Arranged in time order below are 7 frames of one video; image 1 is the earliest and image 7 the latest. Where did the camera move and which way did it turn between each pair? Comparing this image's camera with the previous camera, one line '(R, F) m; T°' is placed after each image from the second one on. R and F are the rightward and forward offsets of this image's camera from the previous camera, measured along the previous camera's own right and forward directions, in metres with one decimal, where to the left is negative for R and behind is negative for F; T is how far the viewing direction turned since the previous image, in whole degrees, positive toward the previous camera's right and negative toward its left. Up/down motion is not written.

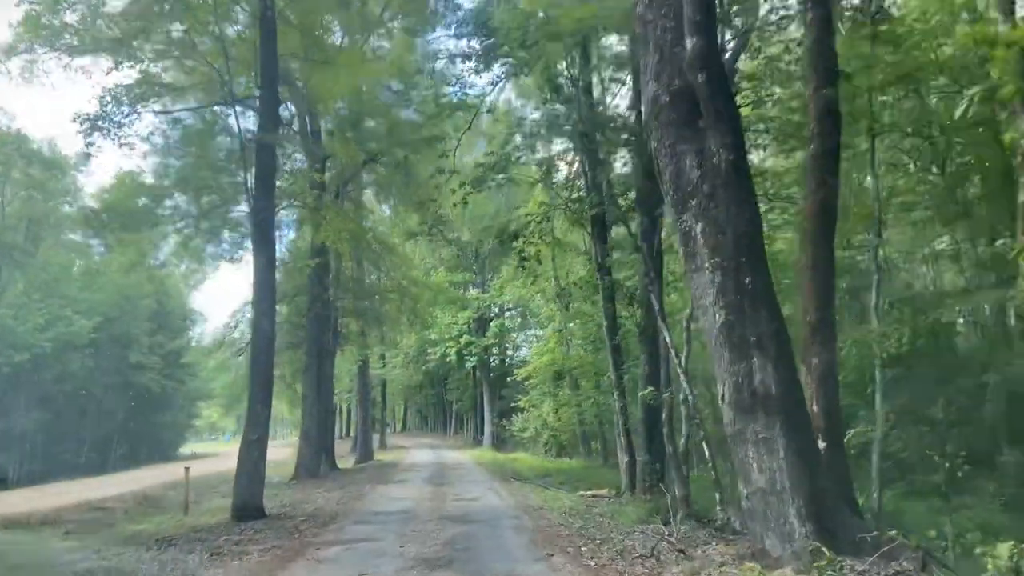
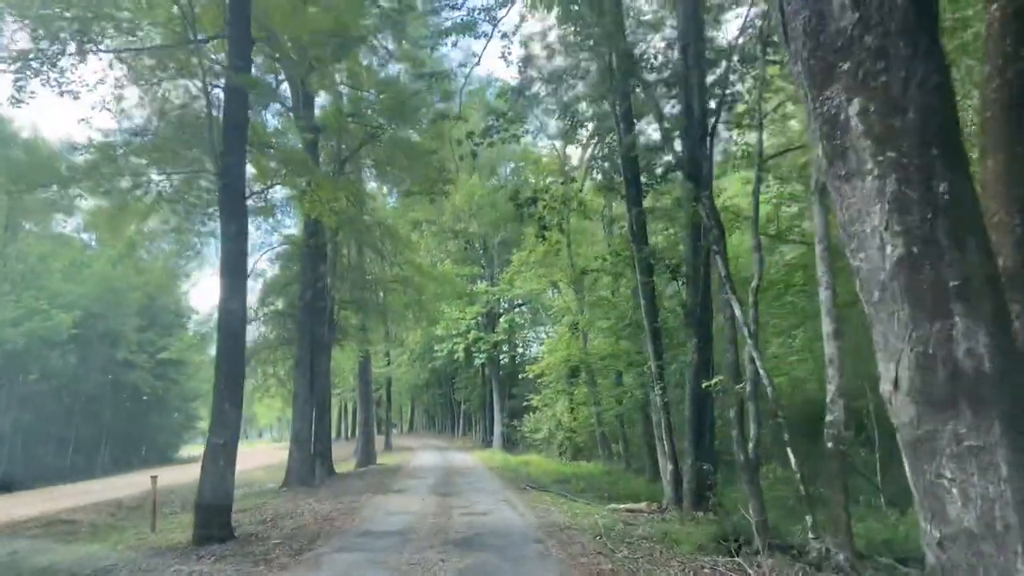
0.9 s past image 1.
(-0.2, +2.4) m; -1°
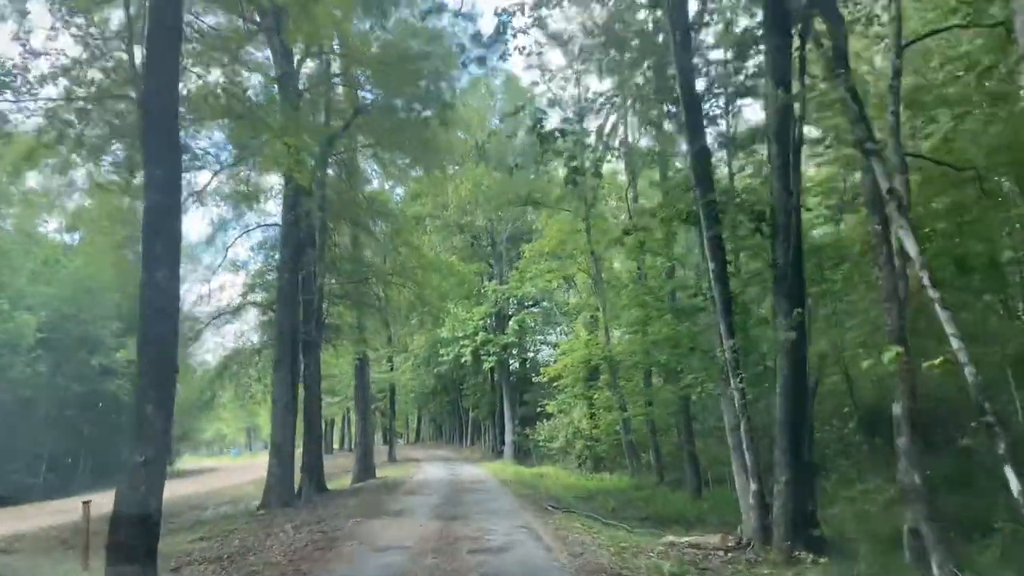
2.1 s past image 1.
(-0.2, +3.0) m; -1°
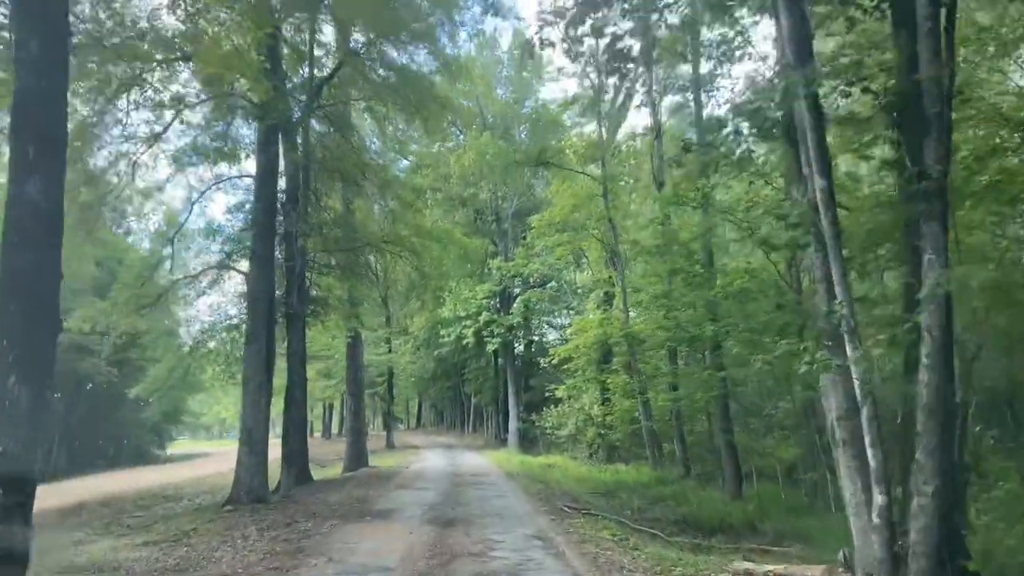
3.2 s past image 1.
(-0.2, +2.6) m; 0°
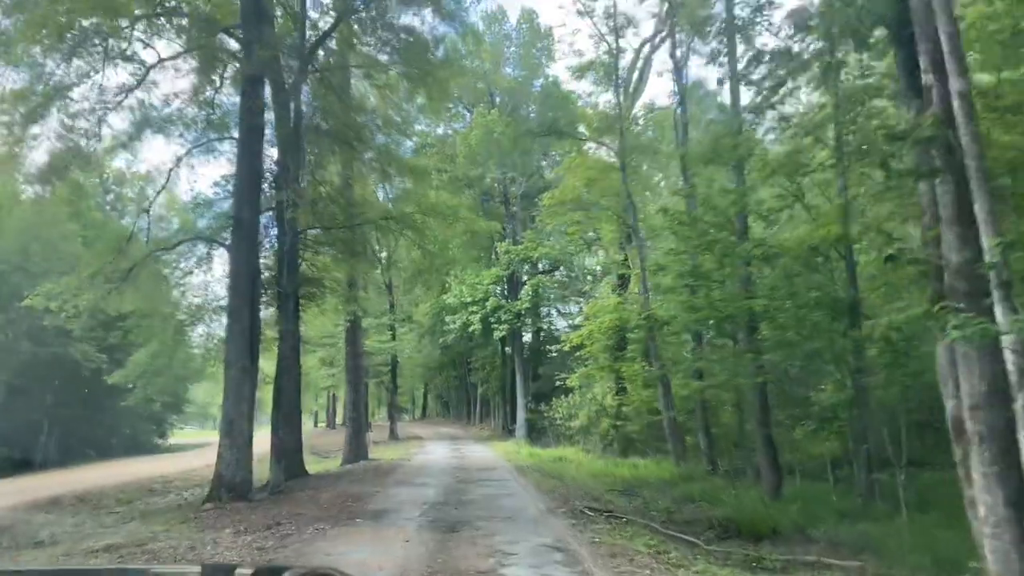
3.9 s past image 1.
(-0.1, +1.6) m; -1°
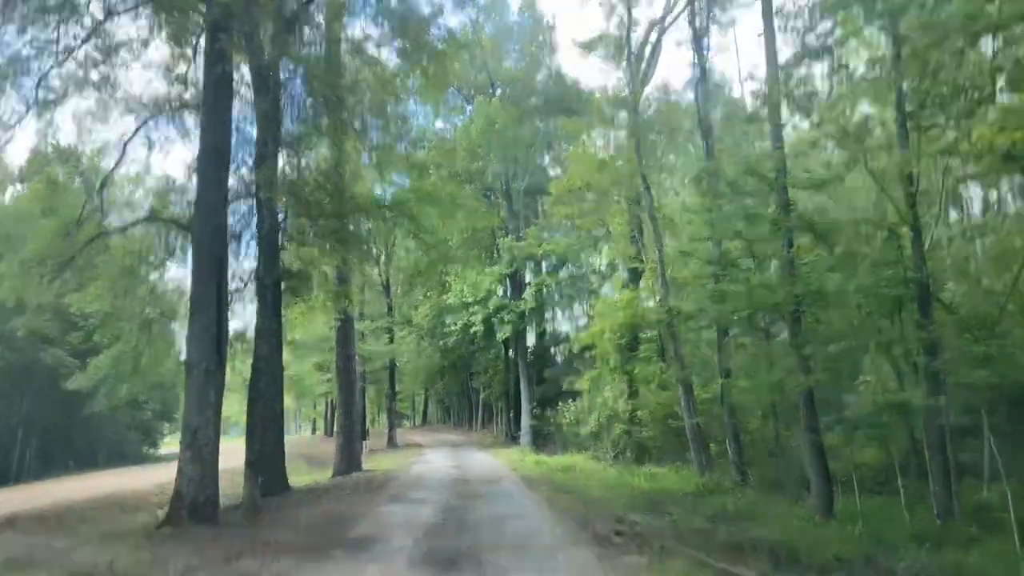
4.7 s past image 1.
(-0.1, +1.9) m; 0°
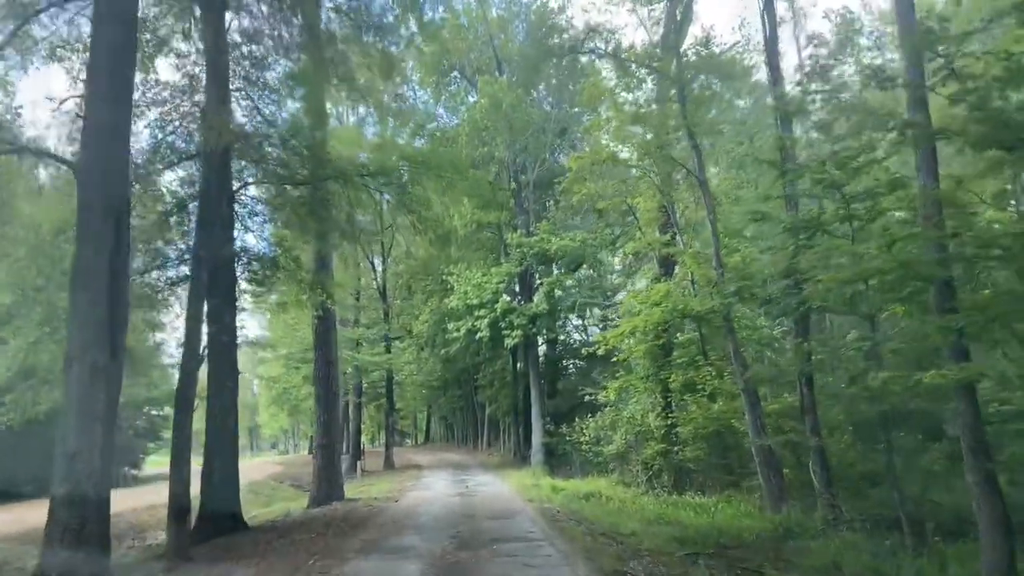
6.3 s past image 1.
(-0.2, +3.7) m; 0°
